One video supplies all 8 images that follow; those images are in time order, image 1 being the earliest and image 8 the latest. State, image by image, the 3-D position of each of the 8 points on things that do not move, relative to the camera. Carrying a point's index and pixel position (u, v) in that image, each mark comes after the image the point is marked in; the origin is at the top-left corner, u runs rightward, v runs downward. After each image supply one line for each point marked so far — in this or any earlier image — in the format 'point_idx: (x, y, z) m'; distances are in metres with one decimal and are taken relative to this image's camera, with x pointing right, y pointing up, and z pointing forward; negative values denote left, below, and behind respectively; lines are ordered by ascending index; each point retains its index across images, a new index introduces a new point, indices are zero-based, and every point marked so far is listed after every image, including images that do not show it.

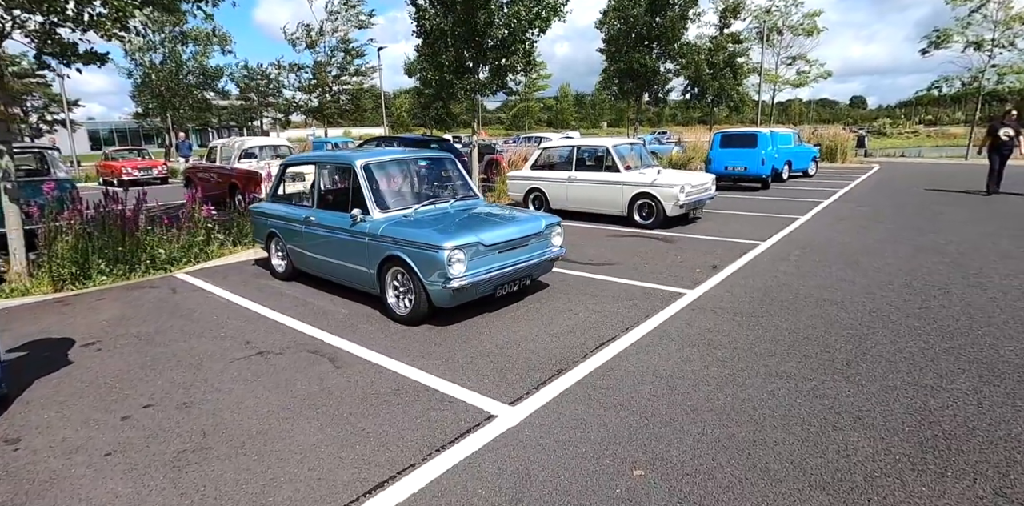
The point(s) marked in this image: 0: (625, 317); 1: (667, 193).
0: (+1.0, -0.6, +5.2) m
1: (+2.6, +1.0, +9.2) m
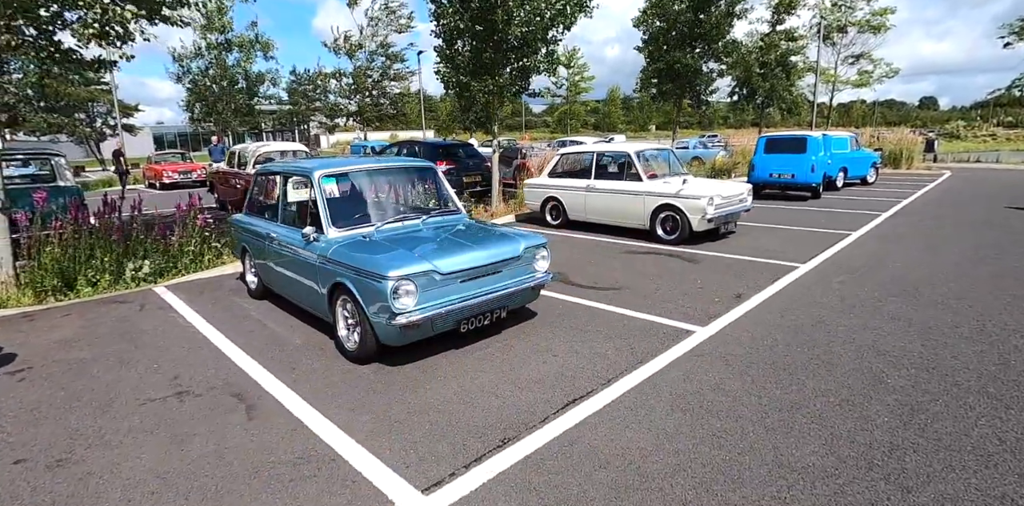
0: (+0.7, -0.8, +4.3) m
1: (+2.7, +0.7, +8.1) m
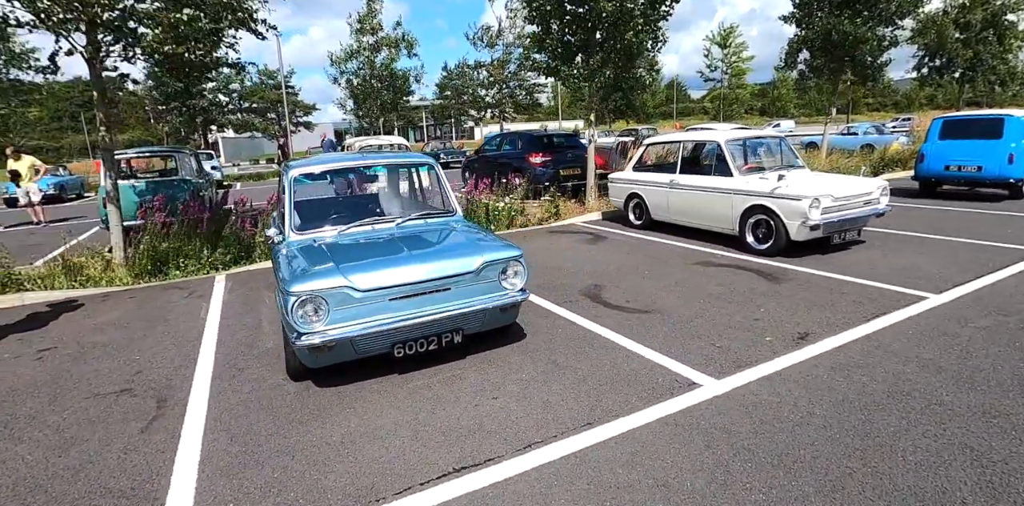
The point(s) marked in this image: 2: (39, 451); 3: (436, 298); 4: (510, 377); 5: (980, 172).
0: (+0.2, -1.0, +3.3) m
1: (+3.2, +0.5, +6.4) m
2: (-3.0, -1.2, +3.6) m
3: (-0.5, -0.3, +3.9) m
4: (0.0, -0.9, +3.9) m
5: (+8.7, +1.5, +10.3) m
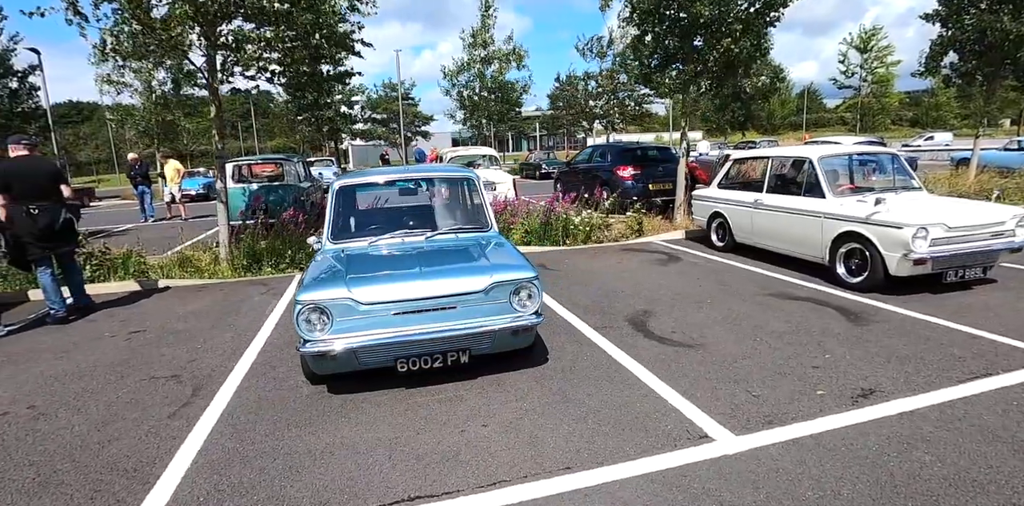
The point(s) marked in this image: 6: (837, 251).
0: (+0.1, -1.1, +3.0) m
1: (+3.7, +0.1, +5.5) m
2: (-3.0, -1.2, +3.9) m
3: (-0.5, -0.4, +3.8) m
4: (0.0, -1.0, +3.7) m
5: (+9.9, +0.8, +8.2) m
6: (+3.6, 0.0, +6.2) m
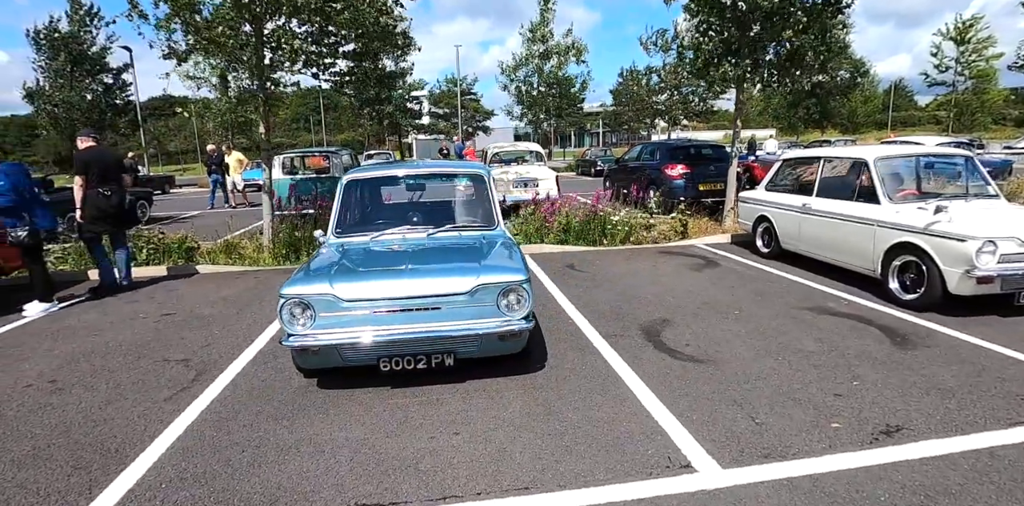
0: (-0.1, -1.1, +2.8) m
1: (+3.8, 0.0, +4.9) m
2: (-3.1, -1.1, +4.1) m
3: (-0.6, -0.4, +3.6) m
4: (-0.2, -1.0, +3.5) m
5: (+10.3, +0.4, +6.9) m
6: (+3.8, -0.1, +5.6) m
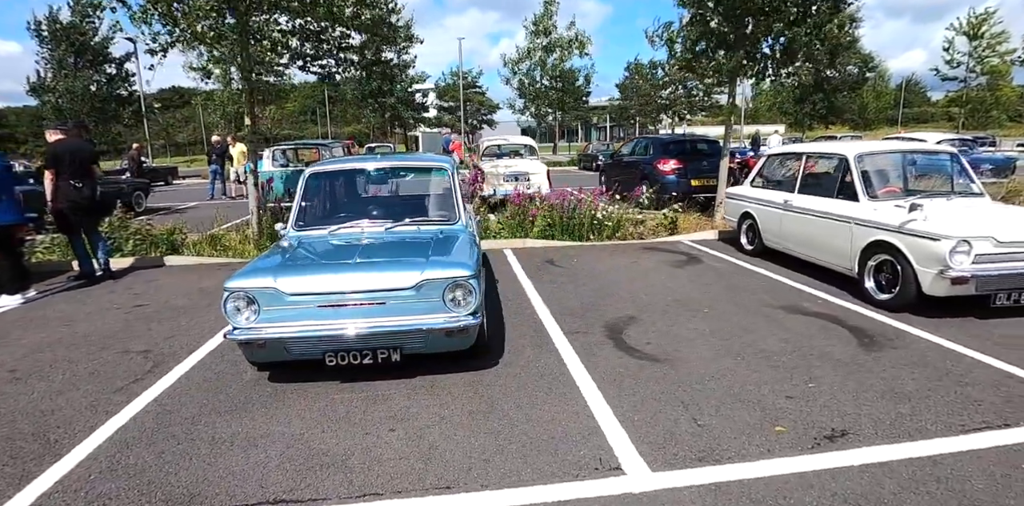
0: (-0.5, -1.1, +2.8) m
1: (+3.5, 0.0, +4.7) m
2: (-3.4, -1.0, +4.1) m
3: (-0.9, -0.4, +3.6) m
4: (-0.5, -1.0, +3.4) m
5: (+10.0, +0.4, +6.6) m
6: (+3.5, -0.1, +5.4) m
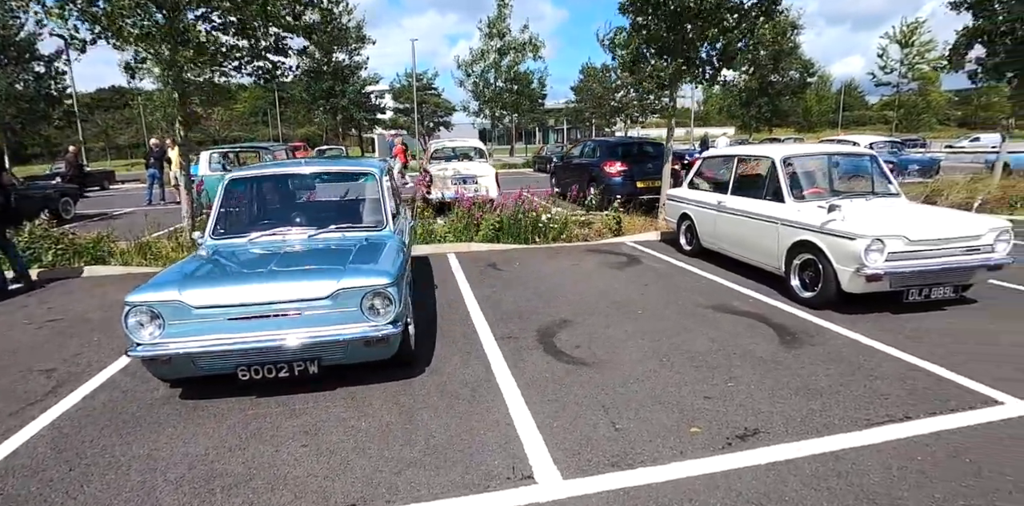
0: (-0.9, -1.1, +2.7) m
1: (+2.9, 0.0, +4.9) m
2: (-4.0, -1.1, +3.8) m
3: (-1.4, -0.4, +3.5) m
4: (-1.0, -1.0, +3.3) m
5: (+9.2, +0.5, +7.2) m
6: (+2.8, -0.1, +5.6) m
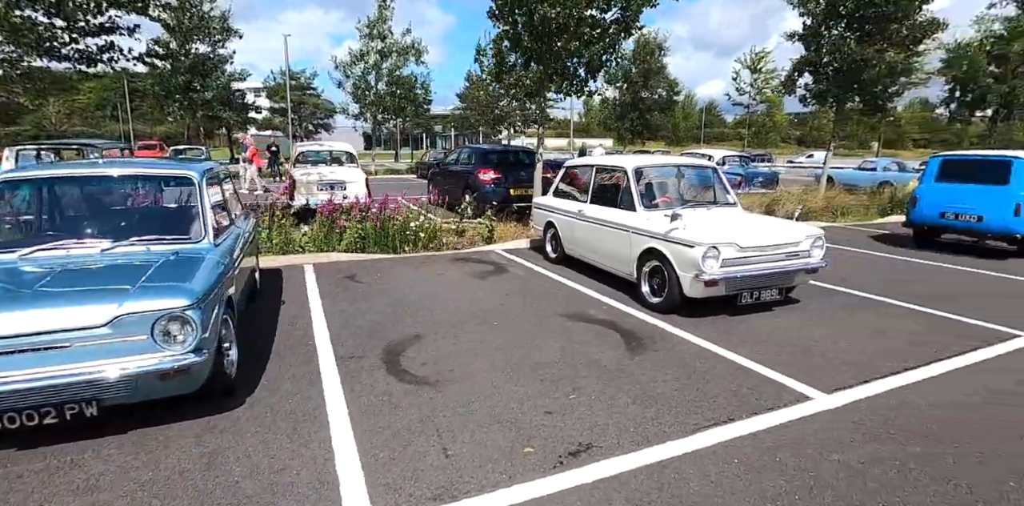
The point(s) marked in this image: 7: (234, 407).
0: (-1.7, -1.2, +2.2) m
1: (+1.6, 0.0, +5.1) m
2: (-4.9, -1.3, +2.7) m
3: (-2.4, -0.5, +2.9) m
4: (-1.9, -1.1, +2.8) m
5: (+7.4, +0.5, +8.6) m
6: (+1.4, -0.2, +5.8) m
7: (-1.7, -1.0, +3.5) m
